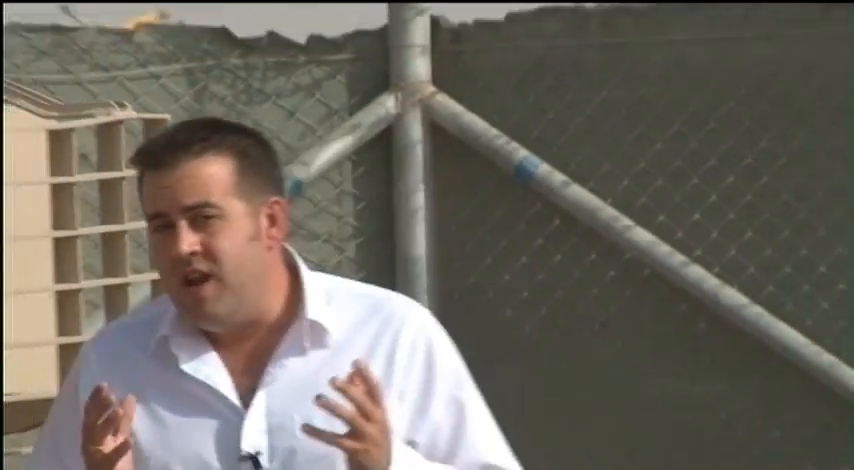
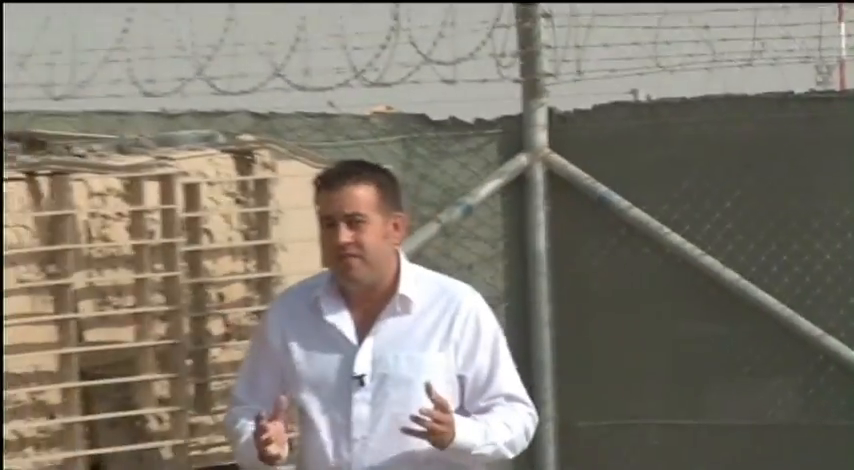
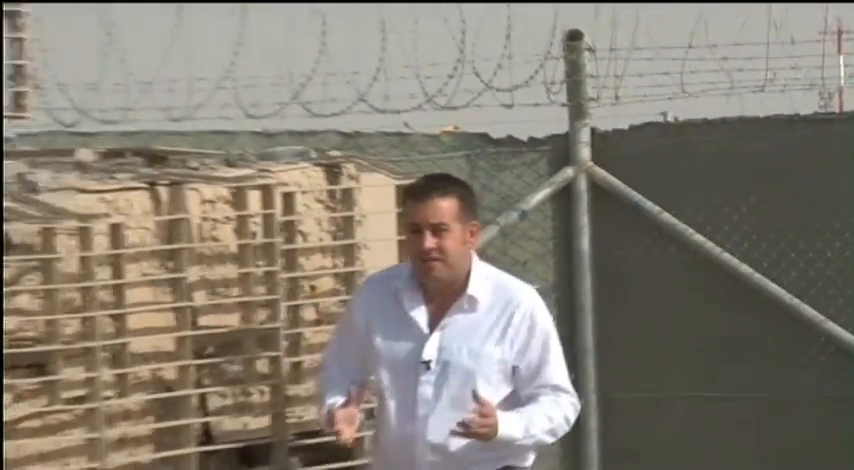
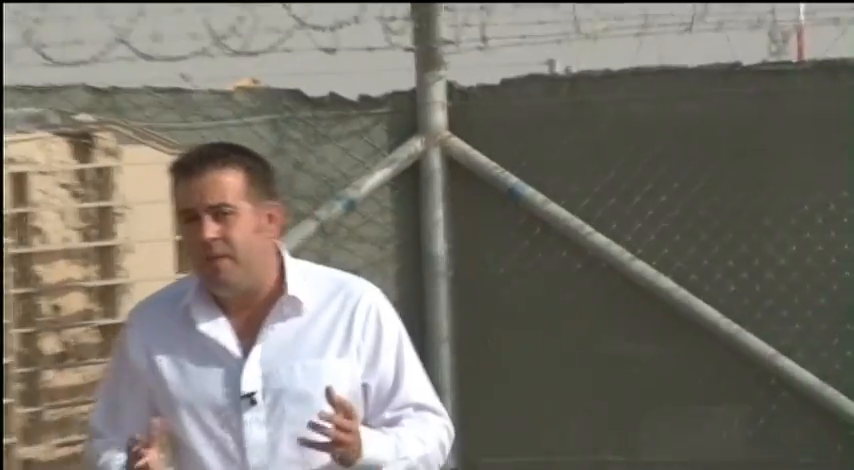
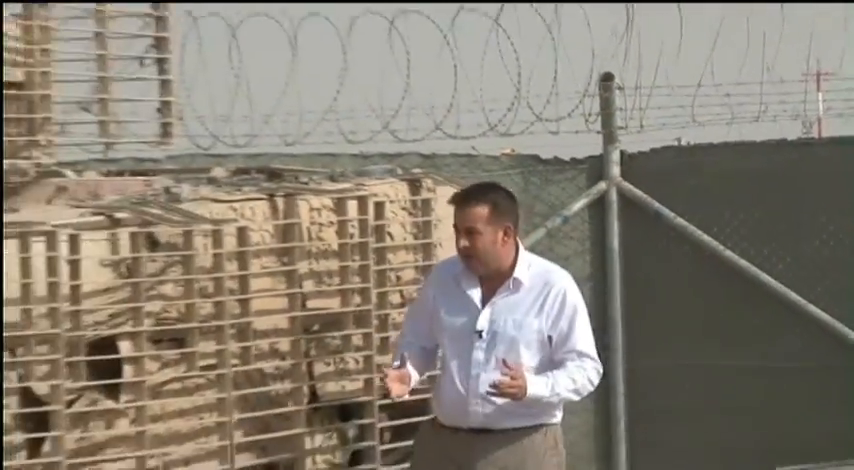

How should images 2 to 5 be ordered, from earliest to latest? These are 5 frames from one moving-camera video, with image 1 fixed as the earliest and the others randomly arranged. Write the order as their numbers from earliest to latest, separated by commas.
4, 2, 3, 5
